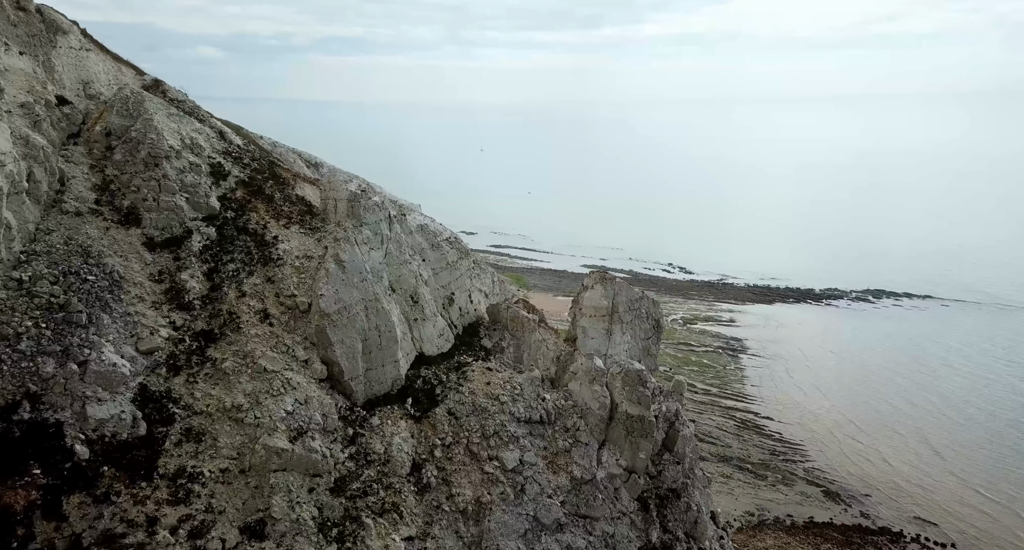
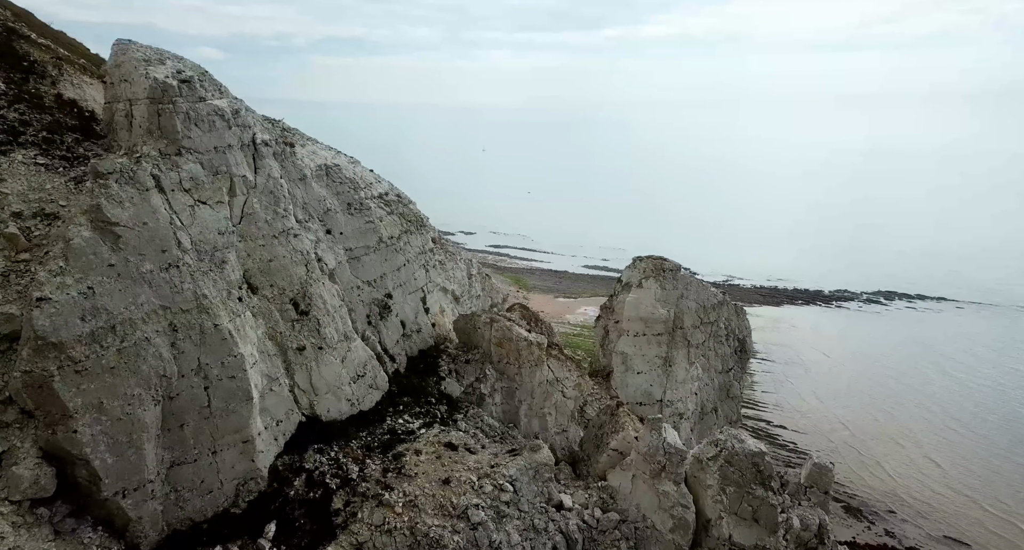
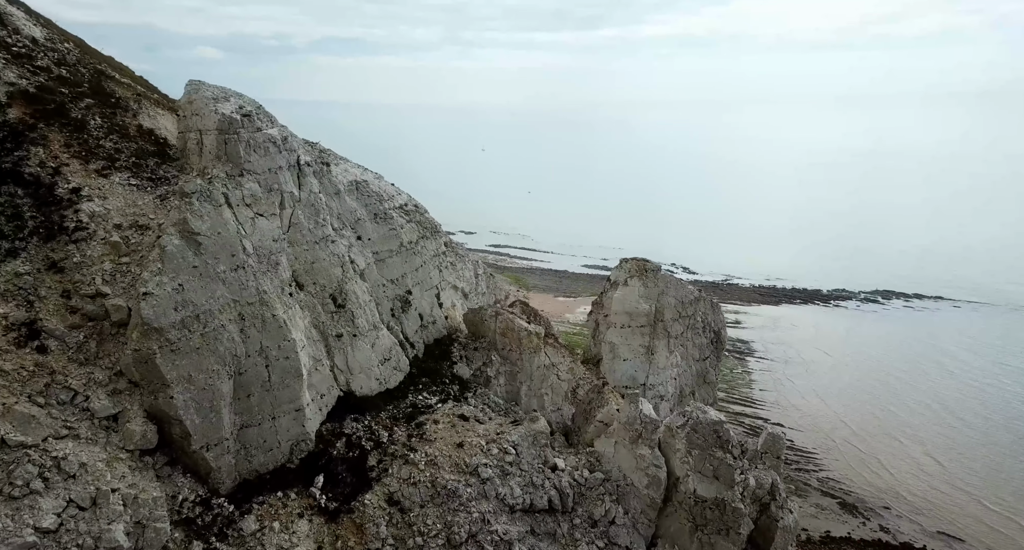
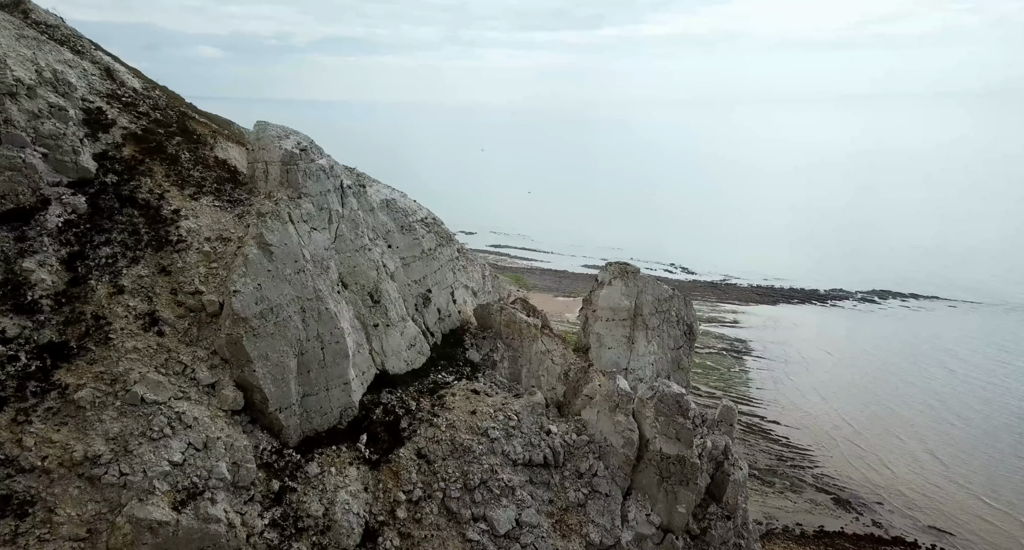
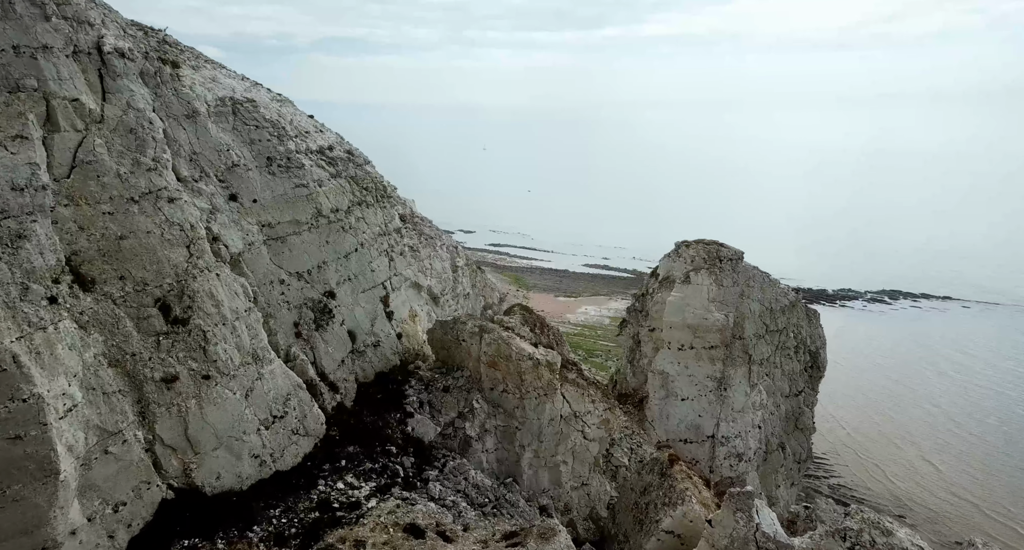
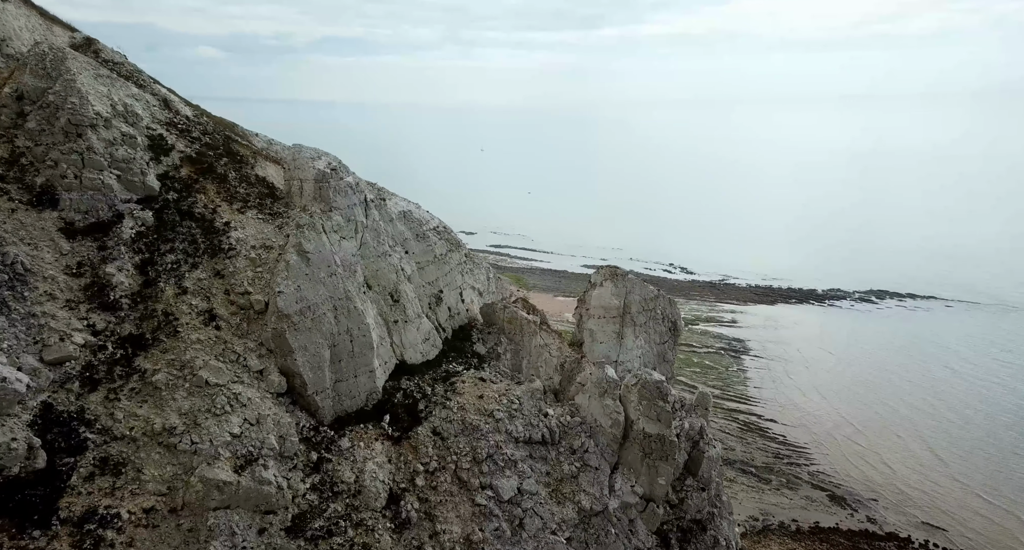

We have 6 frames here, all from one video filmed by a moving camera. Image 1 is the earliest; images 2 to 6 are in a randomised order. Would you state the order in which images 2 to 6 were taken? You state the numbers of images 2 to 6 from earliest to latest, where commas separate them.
6, 4, 3, 2, 5
